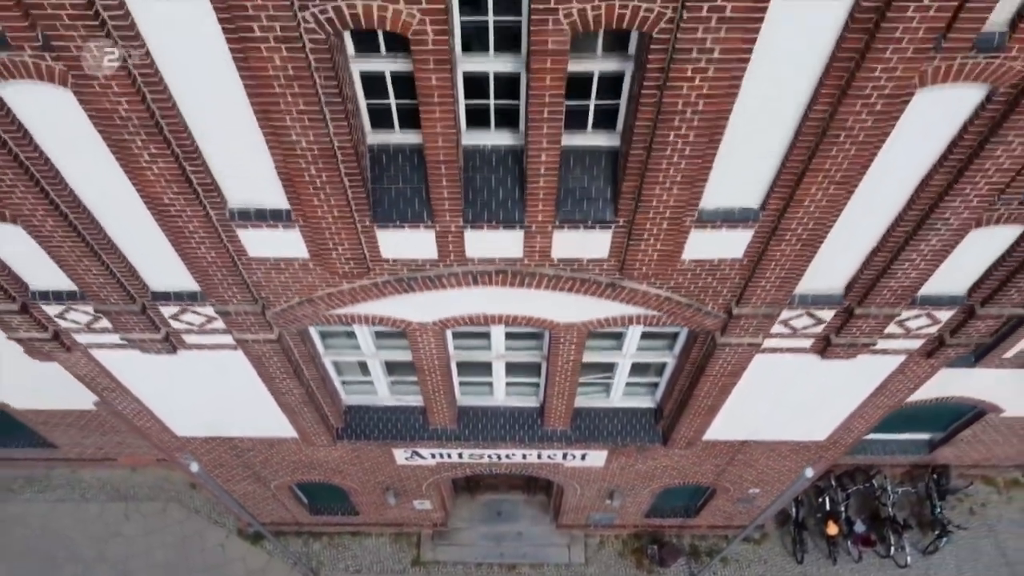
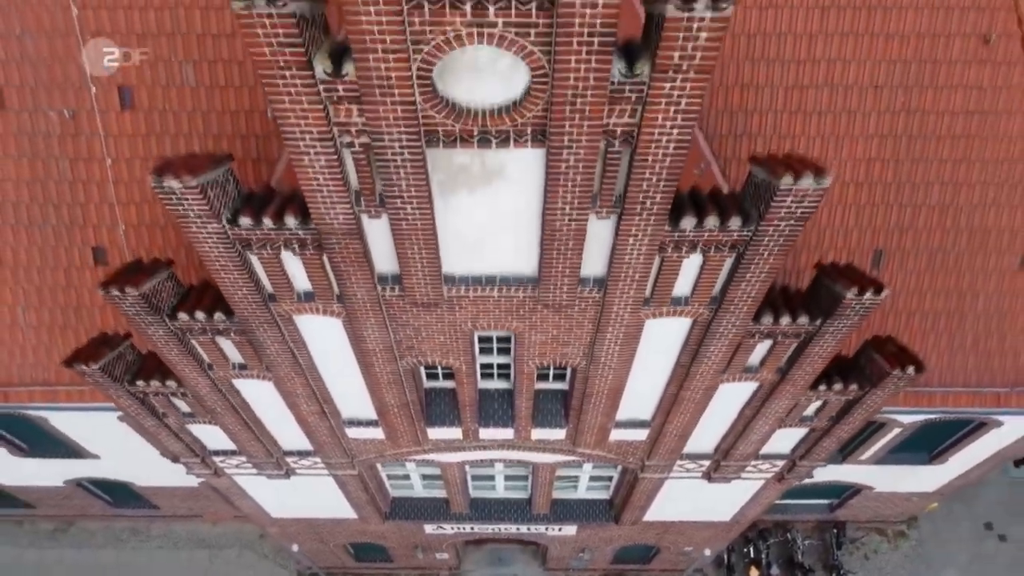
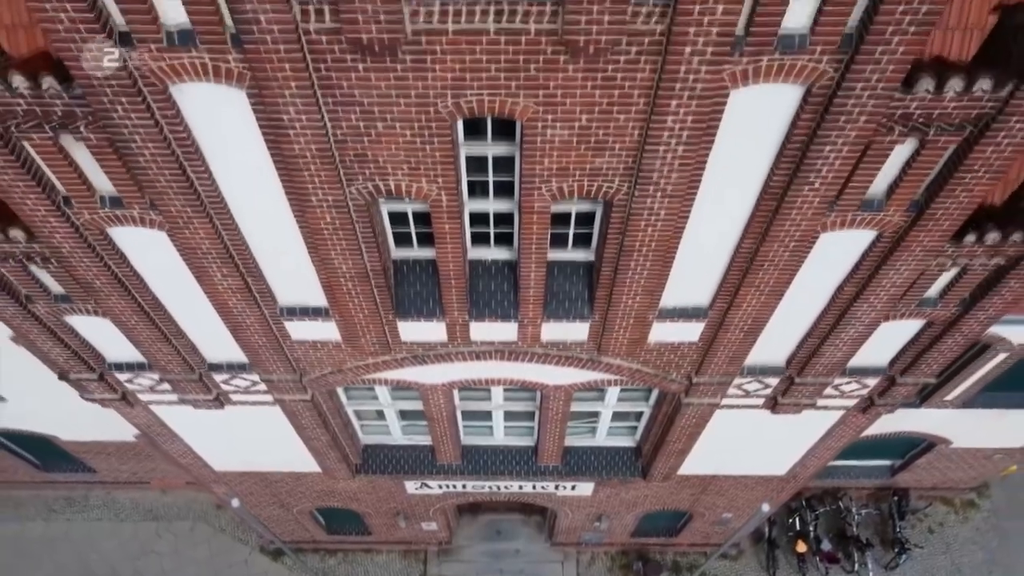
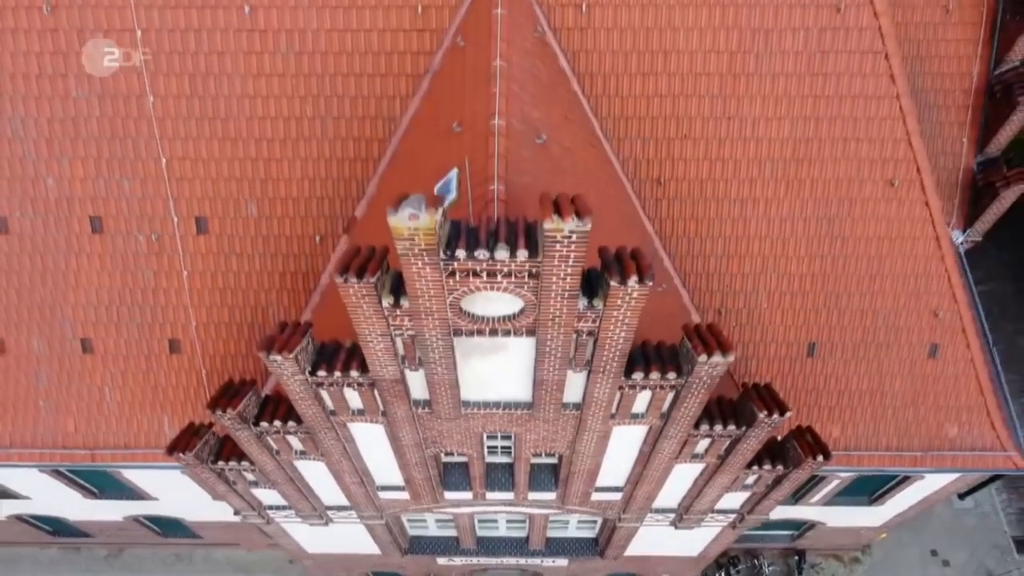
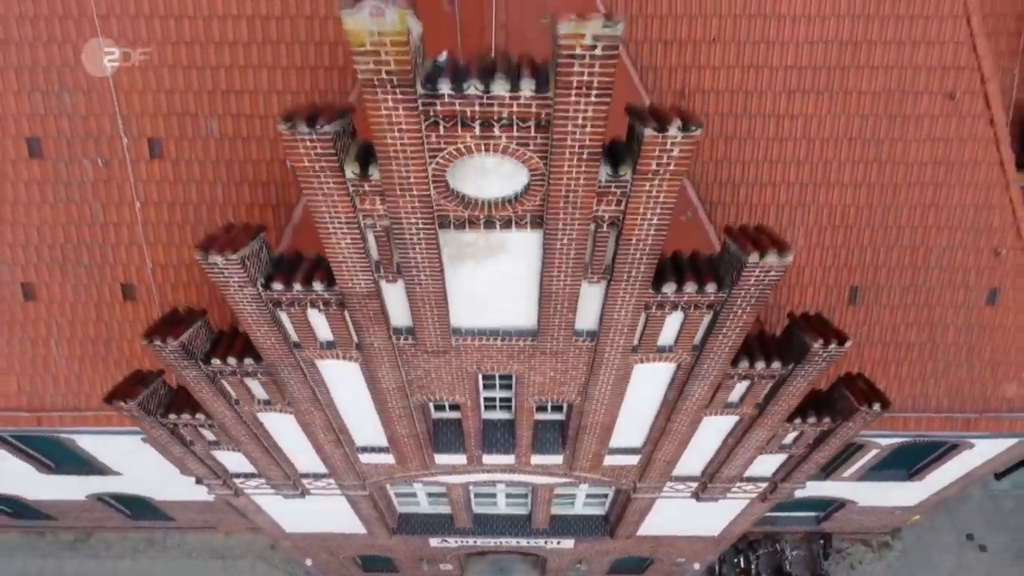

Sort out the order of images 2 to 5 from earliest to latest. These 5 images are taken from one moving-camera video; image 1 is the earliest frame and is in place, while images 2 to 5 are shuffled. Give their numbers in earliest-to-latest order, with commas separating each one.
3, 2, 5, 4
